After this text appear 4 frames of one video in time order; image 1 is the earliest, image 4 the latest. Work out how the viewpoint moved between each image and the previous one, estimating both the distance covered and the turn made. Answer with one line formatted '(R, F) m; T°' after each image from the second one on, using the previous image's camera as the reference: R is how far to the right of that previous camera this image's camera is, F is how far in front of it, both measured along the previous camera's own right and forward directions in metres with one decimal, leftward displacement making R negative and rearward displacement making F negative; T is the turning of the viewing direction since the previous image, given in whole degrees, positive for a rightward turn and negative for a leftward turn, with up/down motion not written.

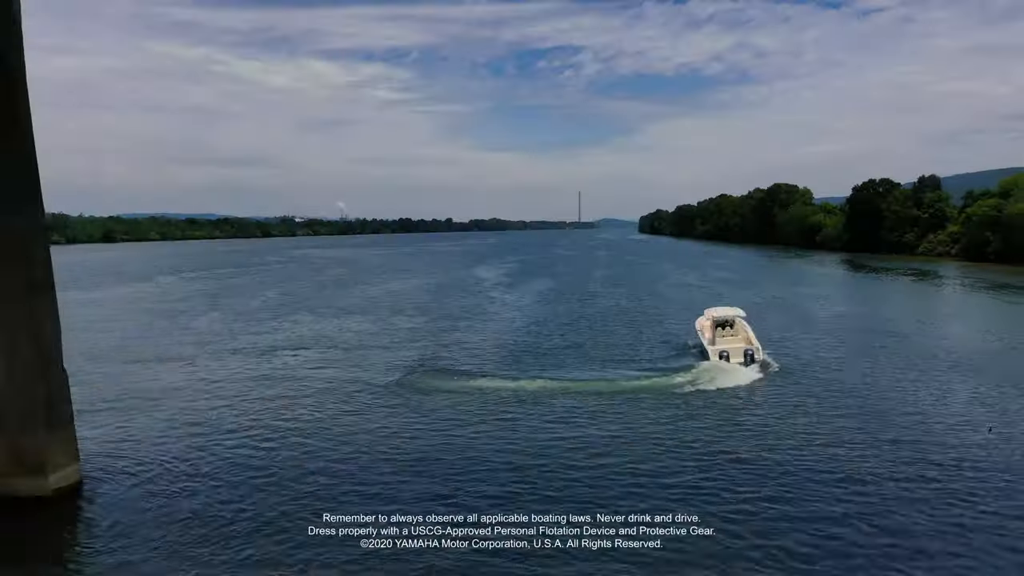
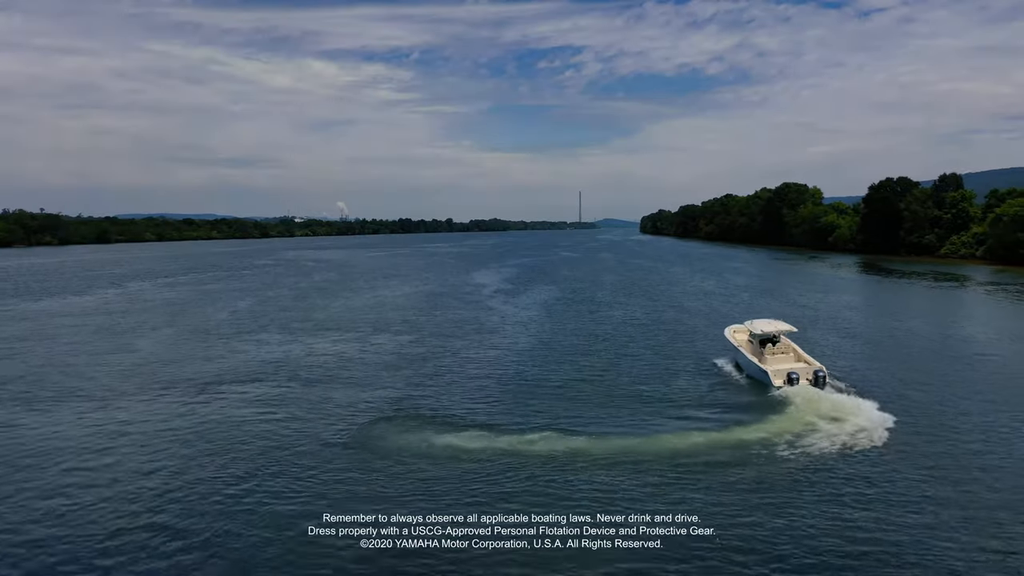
(0.0, +8.3) m; 0°
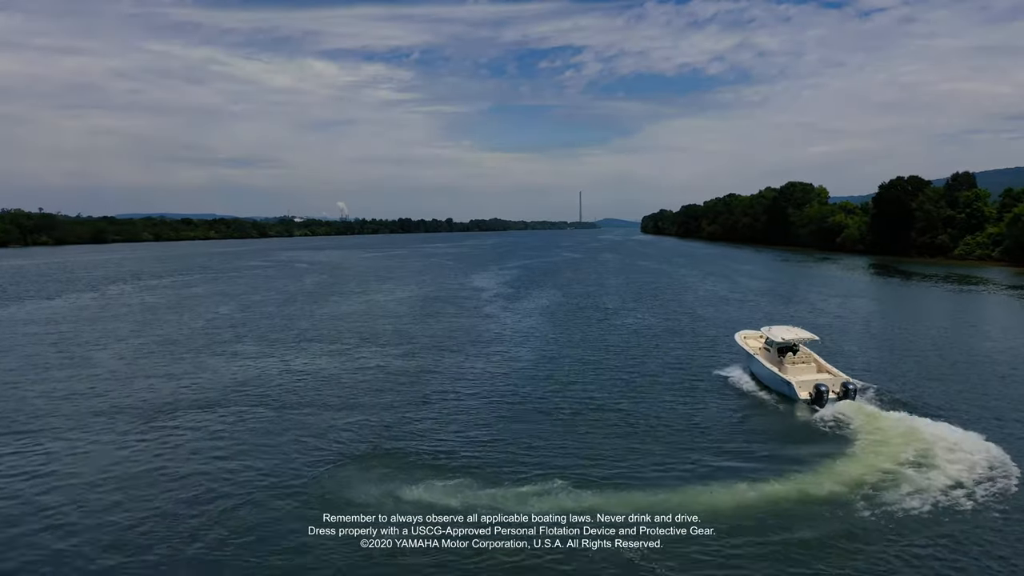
(0.0, +4.9) m; 0°
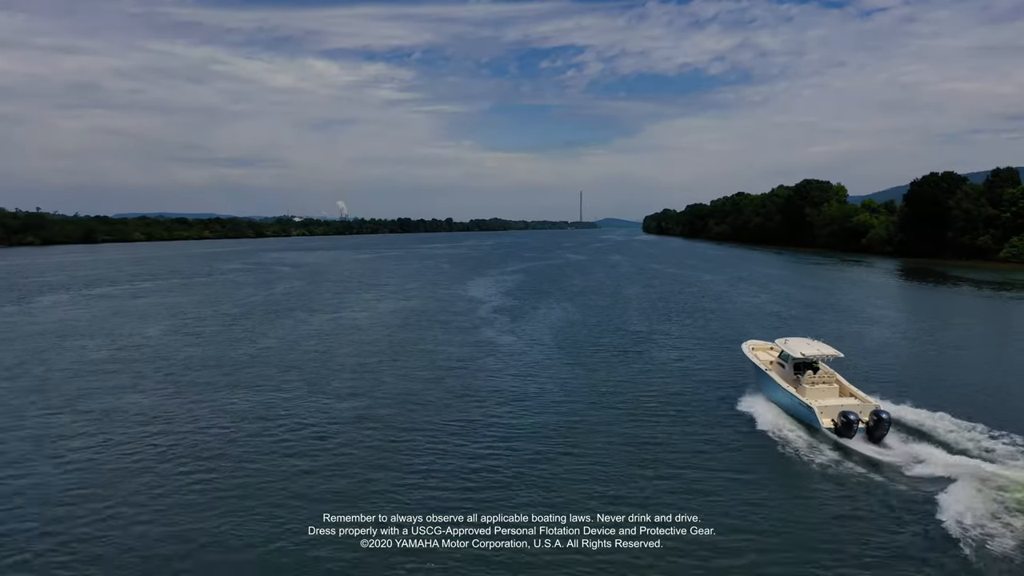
(-0.2, +13.7) m; 0°
